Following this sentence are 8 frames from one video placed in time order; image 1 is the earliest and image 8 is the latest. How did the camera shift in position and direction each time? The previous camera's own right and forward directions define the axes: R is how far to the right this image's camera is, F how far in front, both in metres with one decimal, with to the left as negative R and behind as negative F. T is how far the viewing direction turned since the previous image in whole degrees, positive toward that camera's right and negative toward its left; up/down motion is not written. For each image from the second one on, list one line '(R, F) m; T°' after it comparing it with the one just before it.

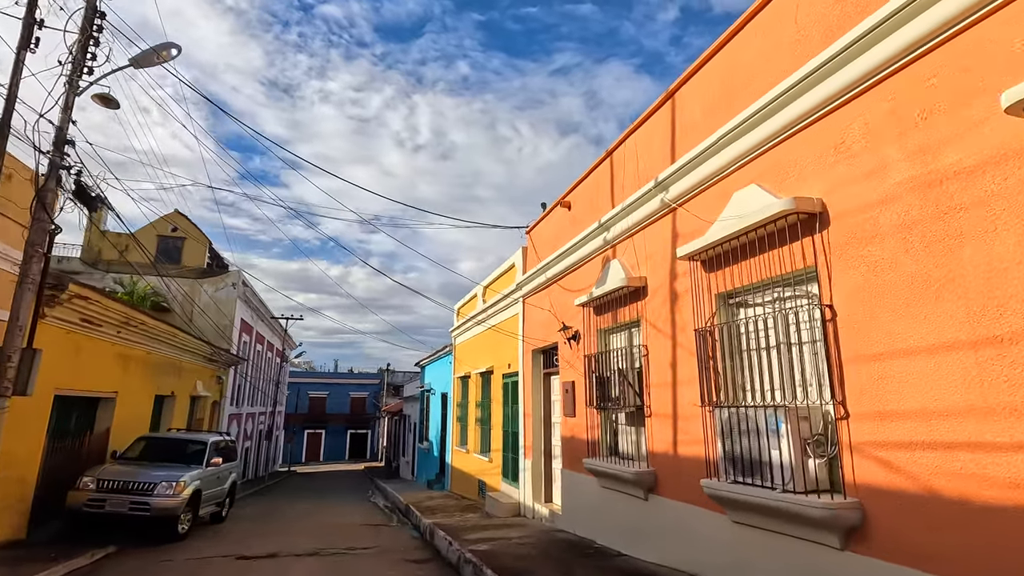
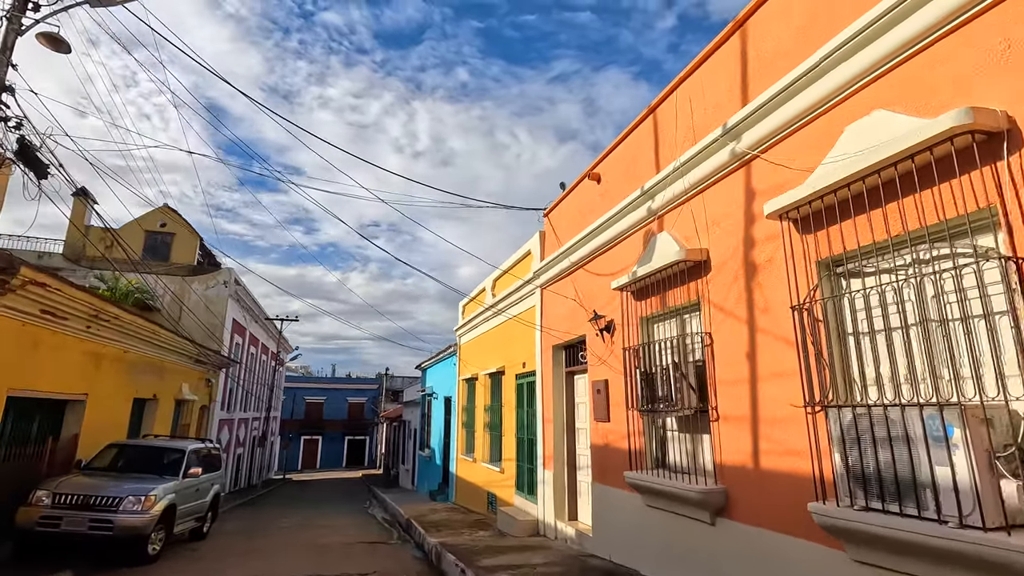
(-0.3, +1.2) m; 0°
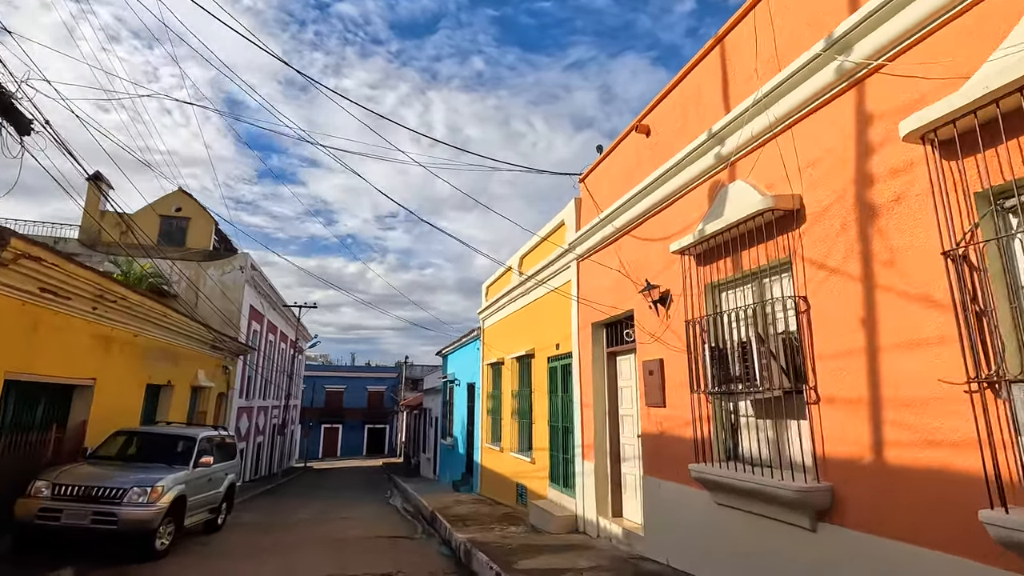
(-0.3, +0.9) m; -2°
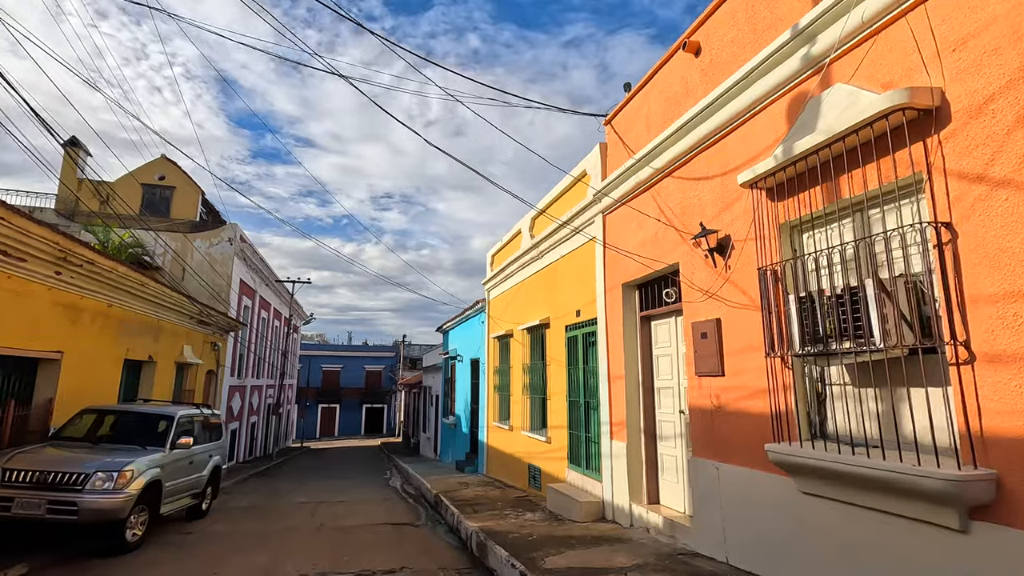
(-0.3, +1.1) m; 0°
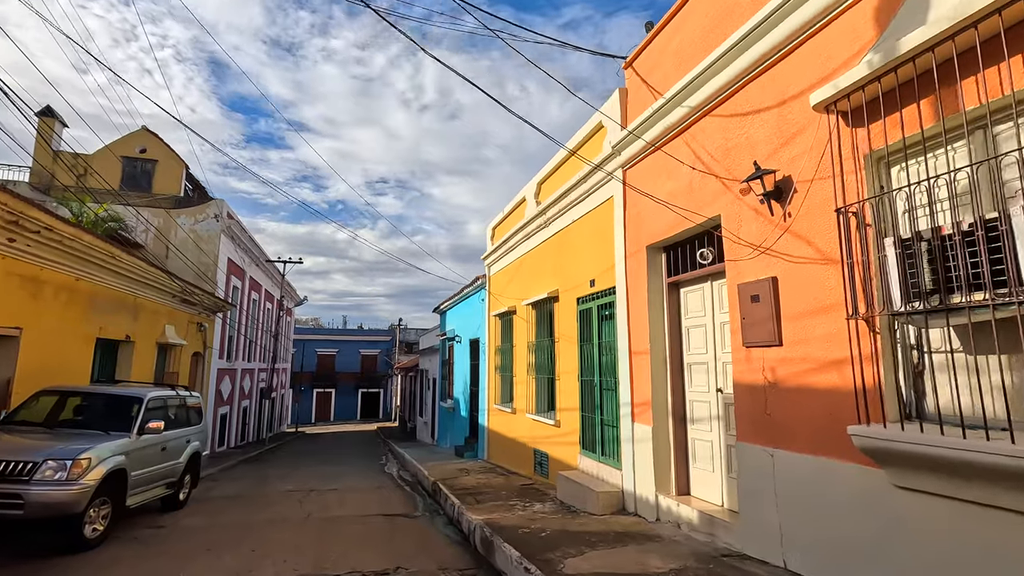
(-0.1, +0.9) m; 0°
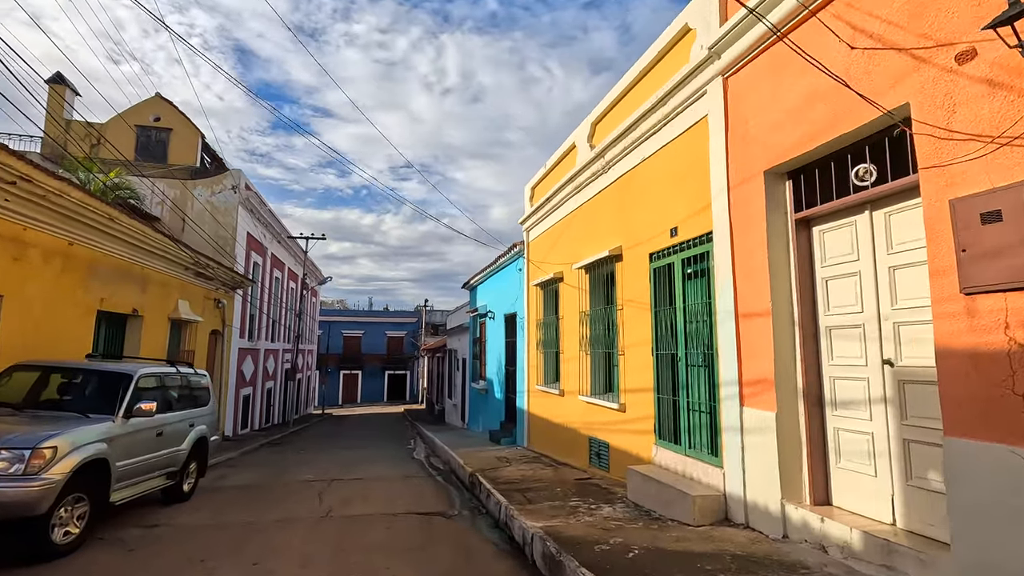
(-0.4, +1.5) m; -3°
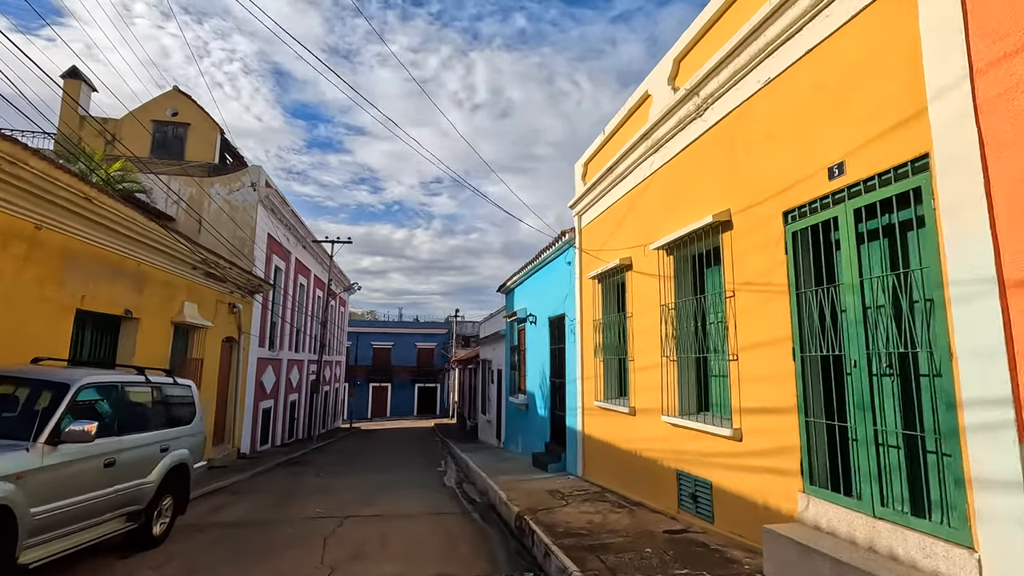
(-0.4, +1.9) m; -3°
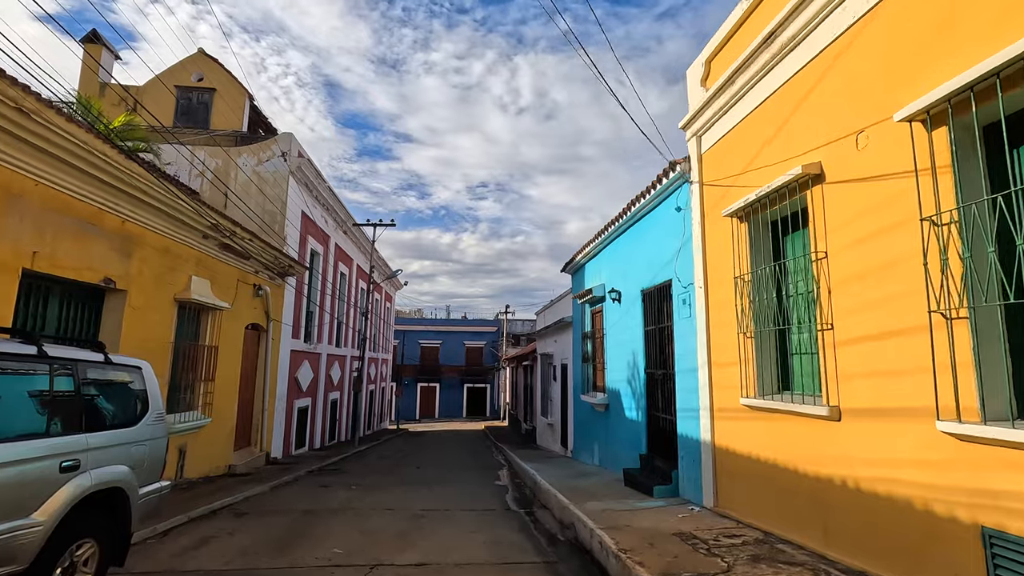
(-0.6, +2.7) m; -5°
